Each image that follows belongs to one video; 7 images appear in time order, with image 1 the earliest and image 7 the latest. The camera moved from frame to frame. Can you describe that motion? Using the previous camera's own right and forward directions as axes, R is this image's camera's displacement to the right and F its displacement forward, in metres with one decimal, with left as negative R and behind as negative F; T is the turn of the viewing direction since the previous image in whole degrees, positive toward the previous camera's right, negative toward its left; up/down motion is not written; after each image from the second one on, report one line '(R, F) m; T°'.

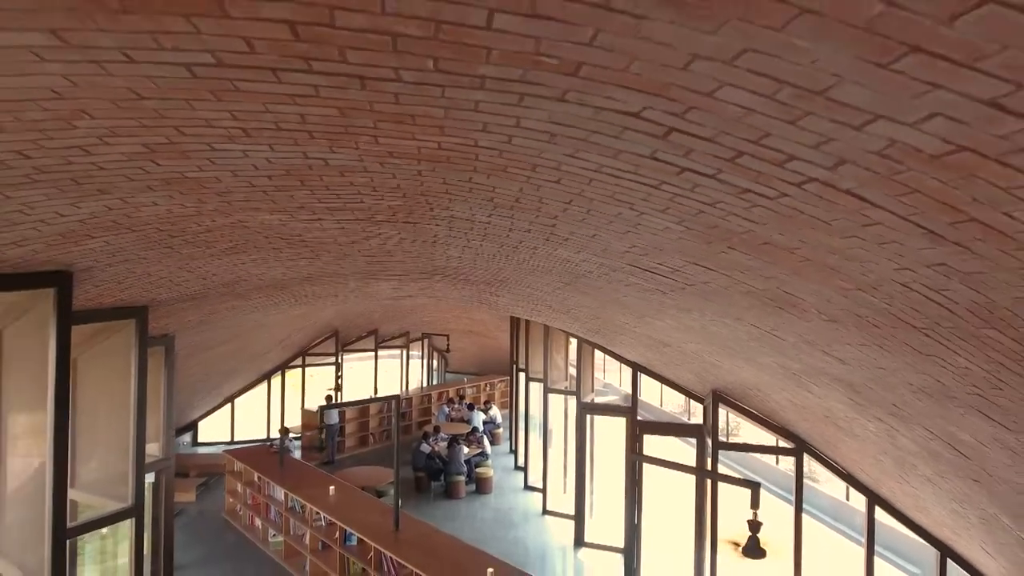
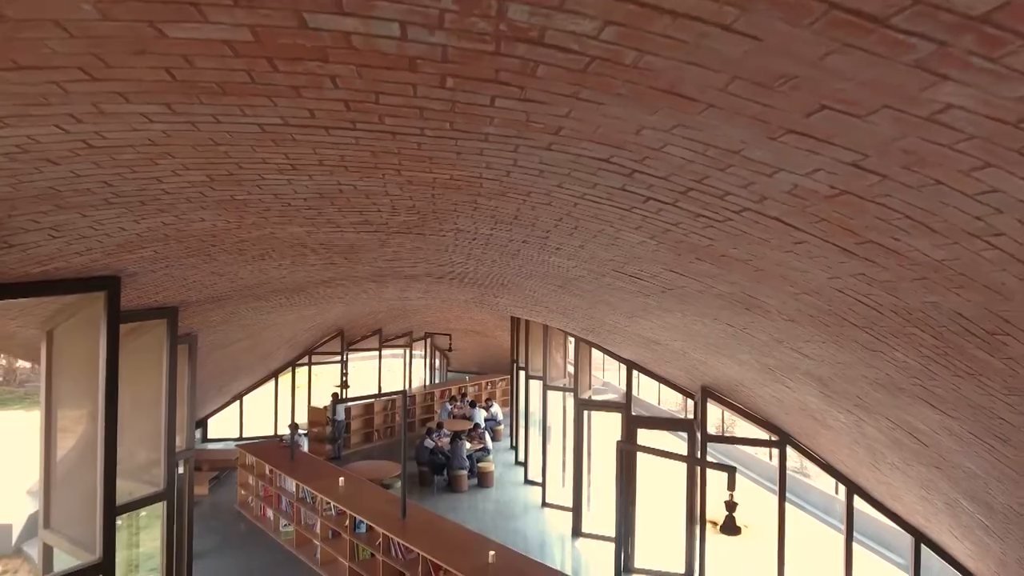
(0.0, -0.5) m; 0°
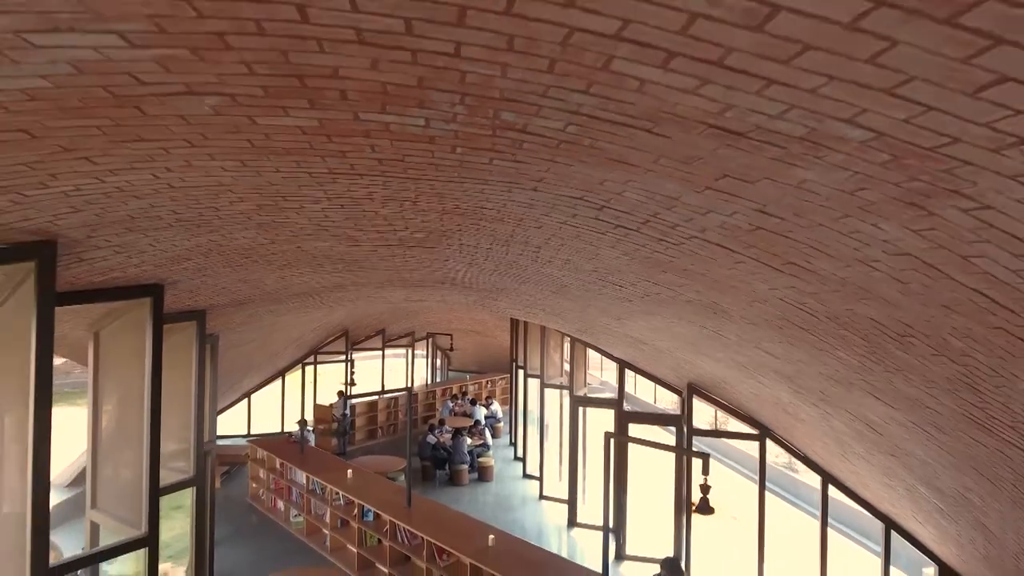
(0.0, -0.6) m; 0°
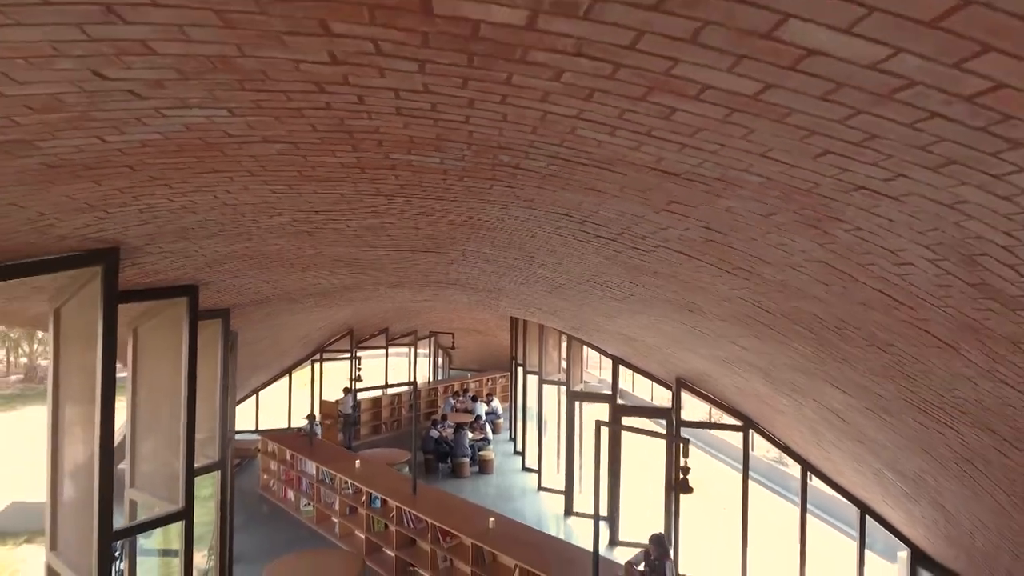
(0.0, -0.6) m; 0°
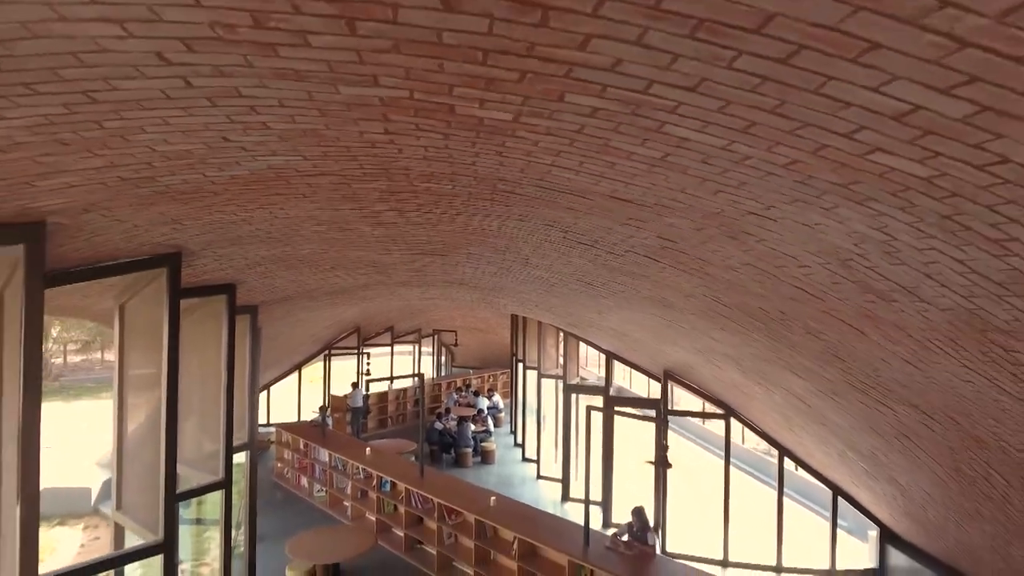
(0.0, -0.8) m; 0°
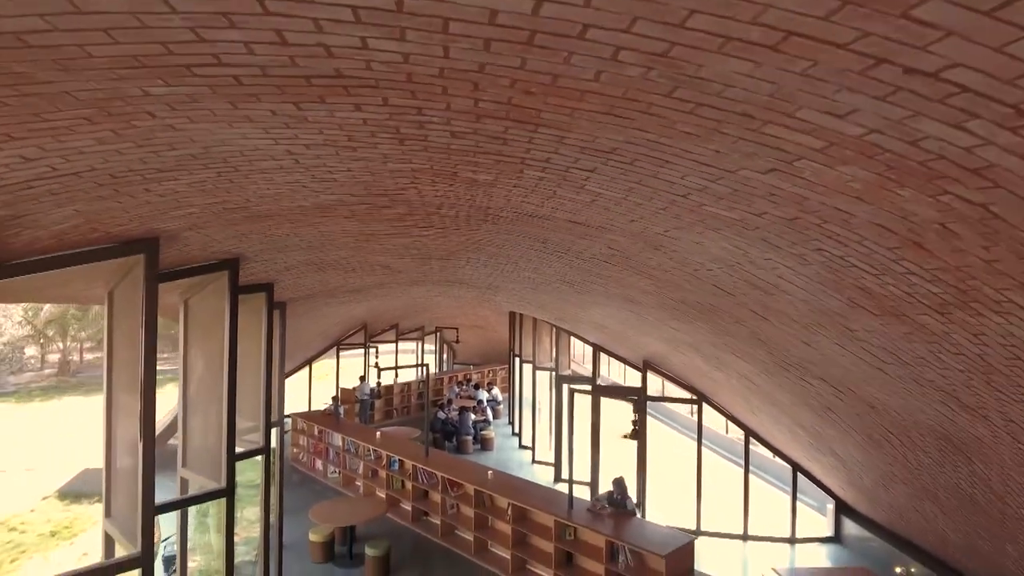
(+0.1, -1.3) m; 0°
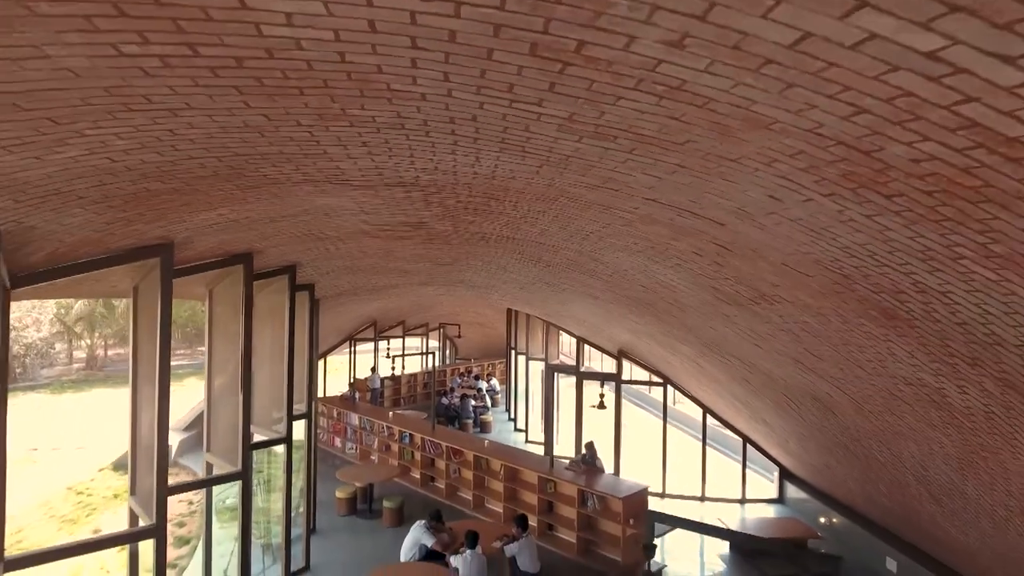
(+0.2, -2.1) m; 0°
